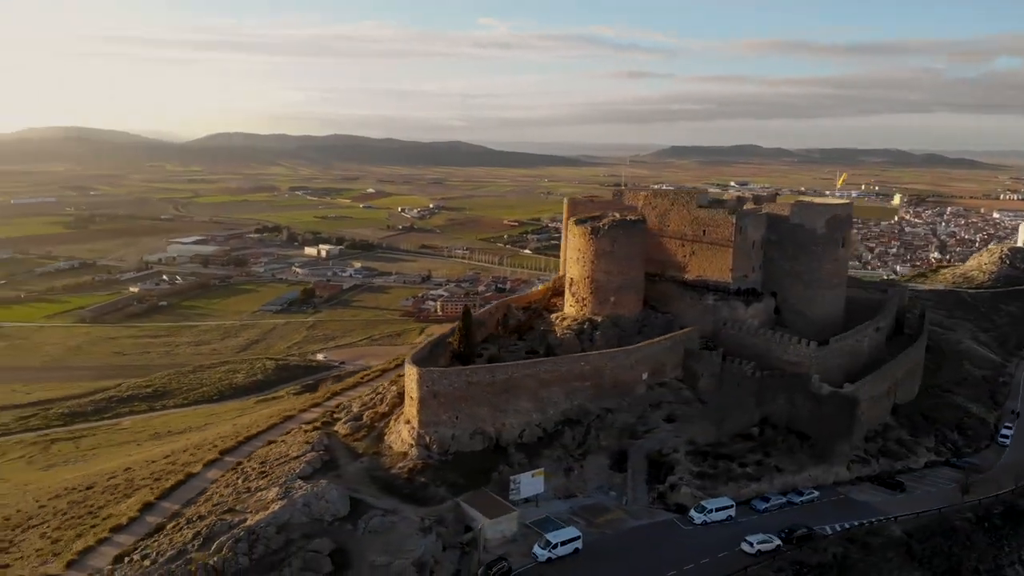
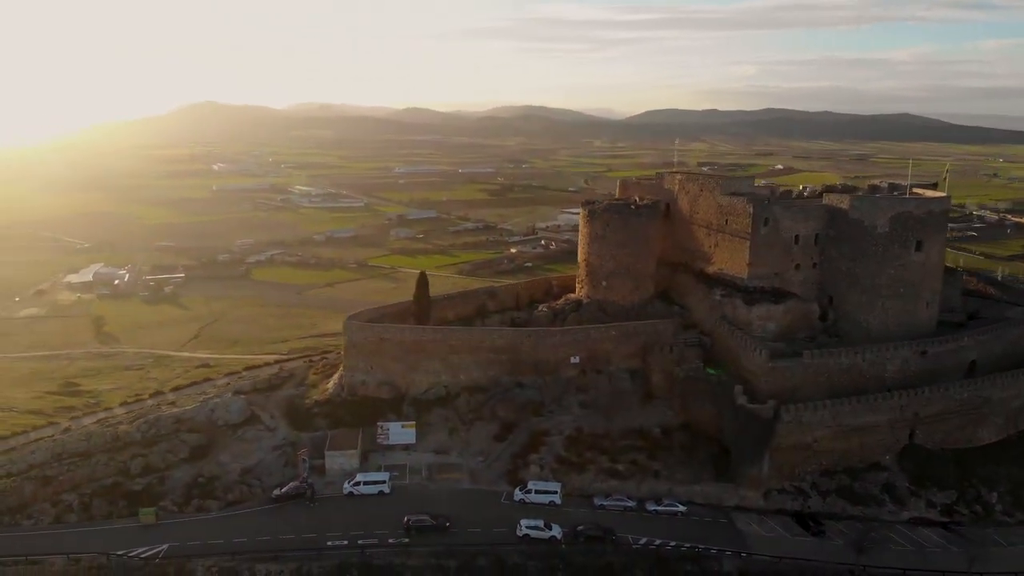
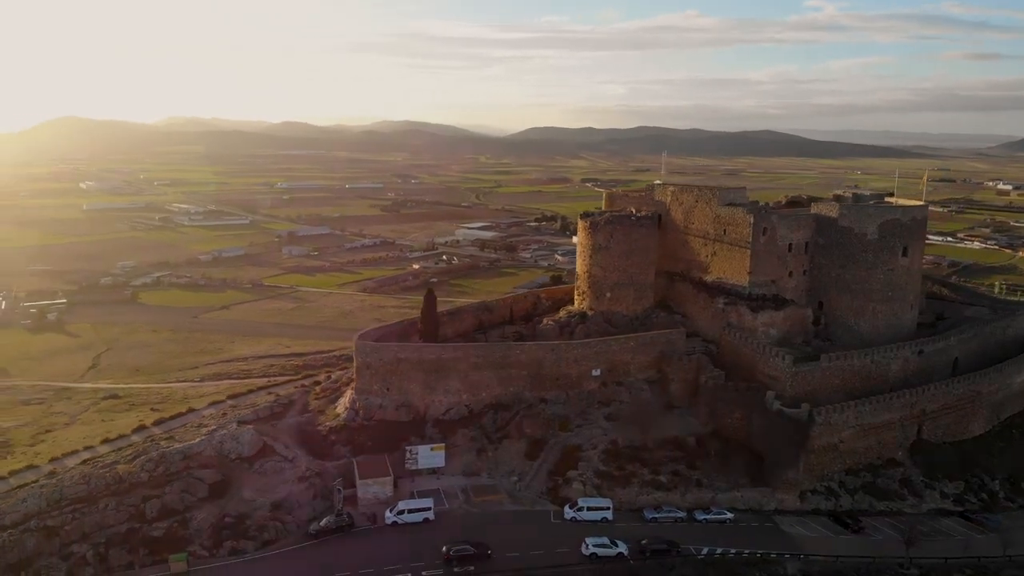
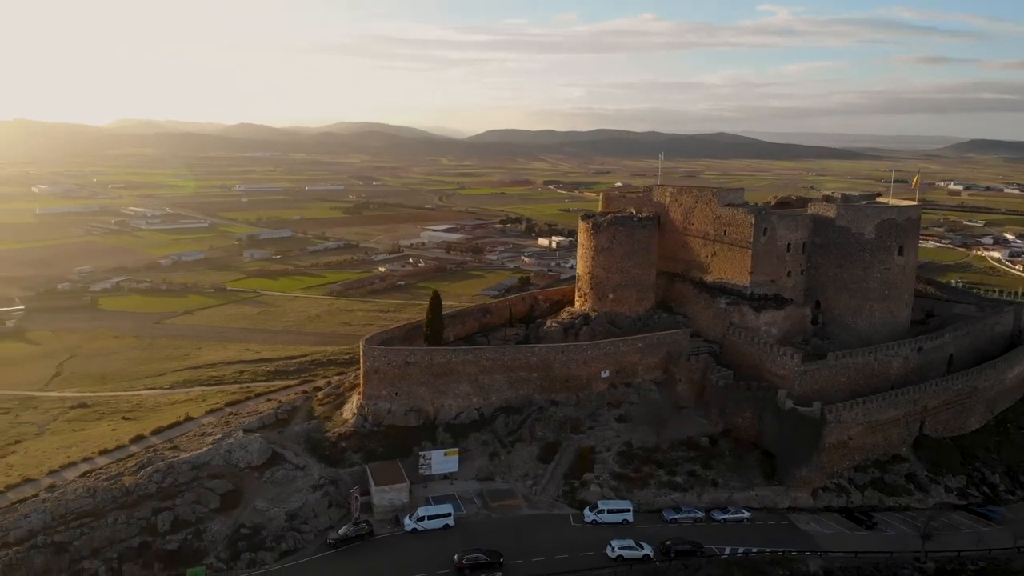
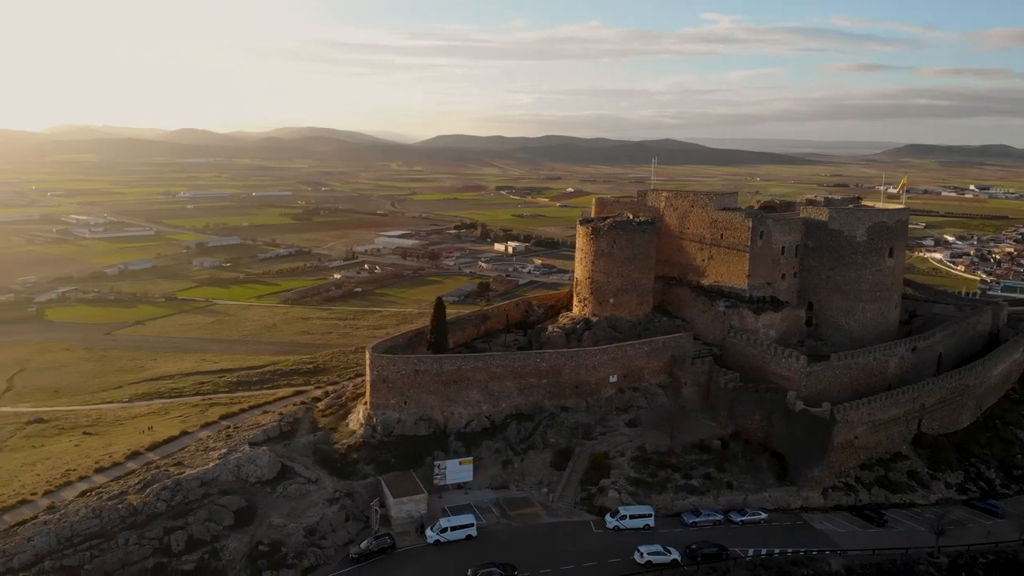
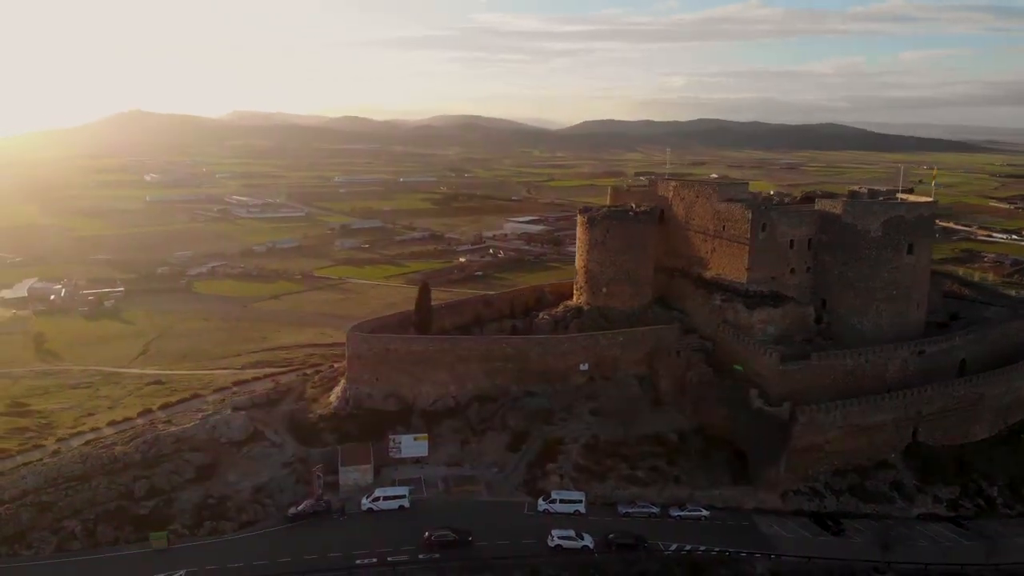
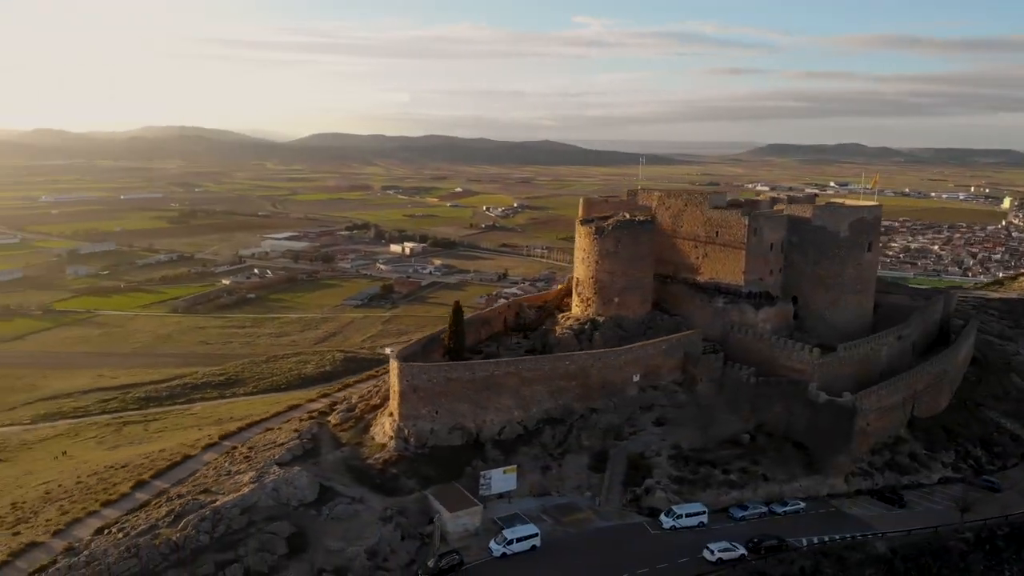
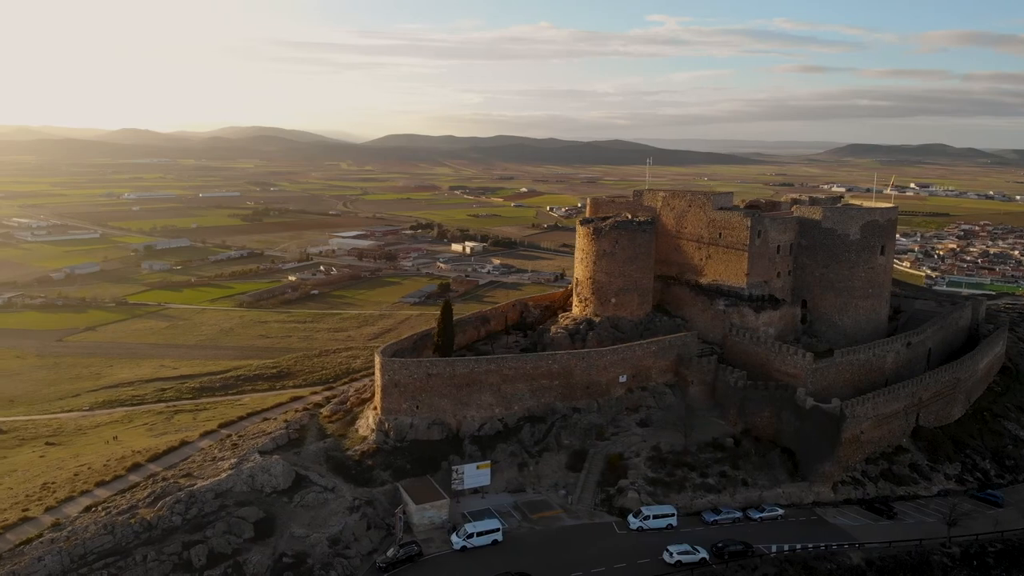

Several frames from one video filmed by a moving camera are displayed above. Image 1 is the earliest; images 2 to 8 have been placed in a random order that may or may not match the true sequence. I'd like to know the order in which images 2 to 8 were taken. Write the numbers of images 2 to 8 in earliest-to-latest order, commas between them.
7, 8, 5, 4, 3, 6, 2
